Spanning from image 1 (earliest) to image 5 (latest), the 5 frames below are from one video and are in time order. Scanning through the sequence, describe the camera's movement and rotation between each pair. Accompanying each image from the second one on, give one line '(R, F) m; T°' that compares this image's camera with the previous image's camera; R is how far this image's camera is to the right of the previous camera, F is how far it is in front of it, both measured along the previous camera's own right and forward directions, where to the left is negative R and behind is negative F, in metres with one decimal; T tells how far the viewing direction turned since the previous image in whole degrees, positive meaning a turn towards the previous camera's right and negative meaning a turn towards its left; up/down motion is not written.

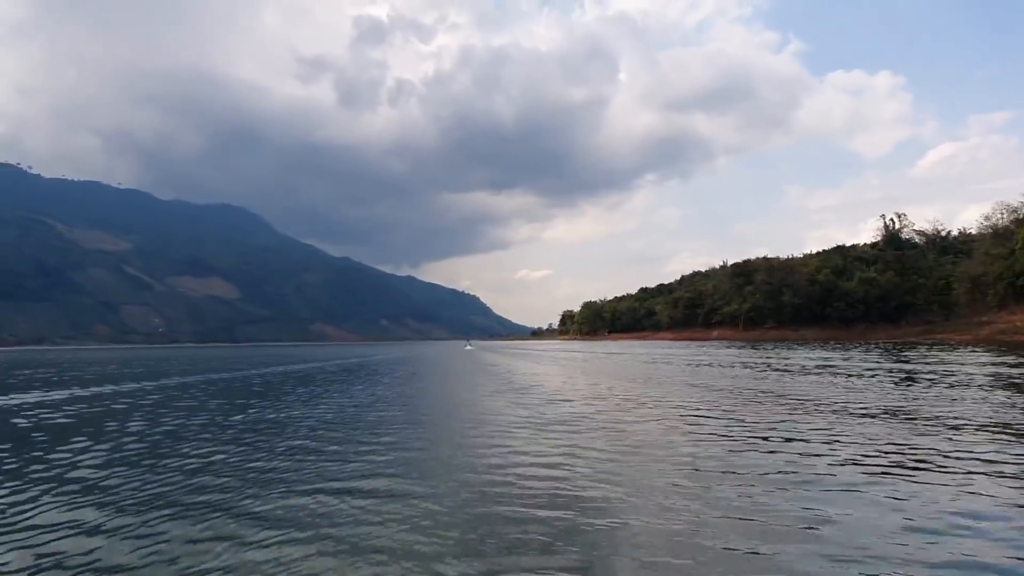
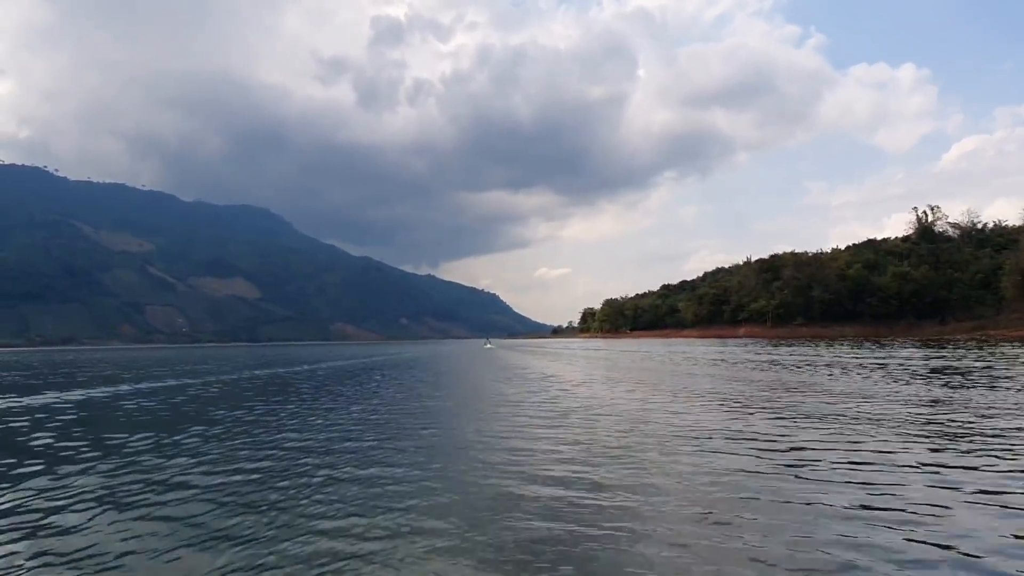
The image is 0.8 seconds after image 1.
(-0.1, +1.1) m; -2°
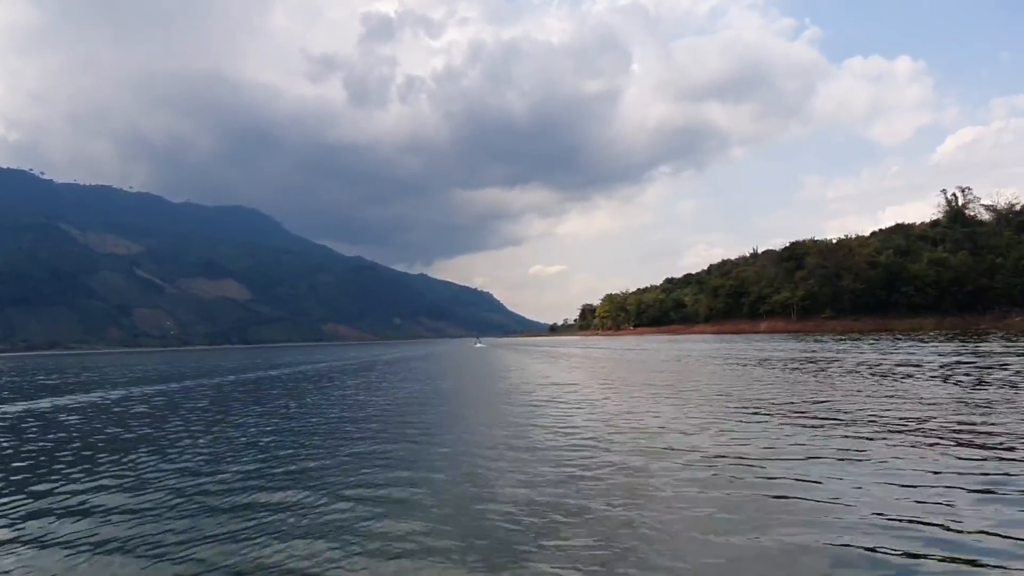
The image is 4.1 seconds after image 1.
(-0.3, +5.2) m; 0°
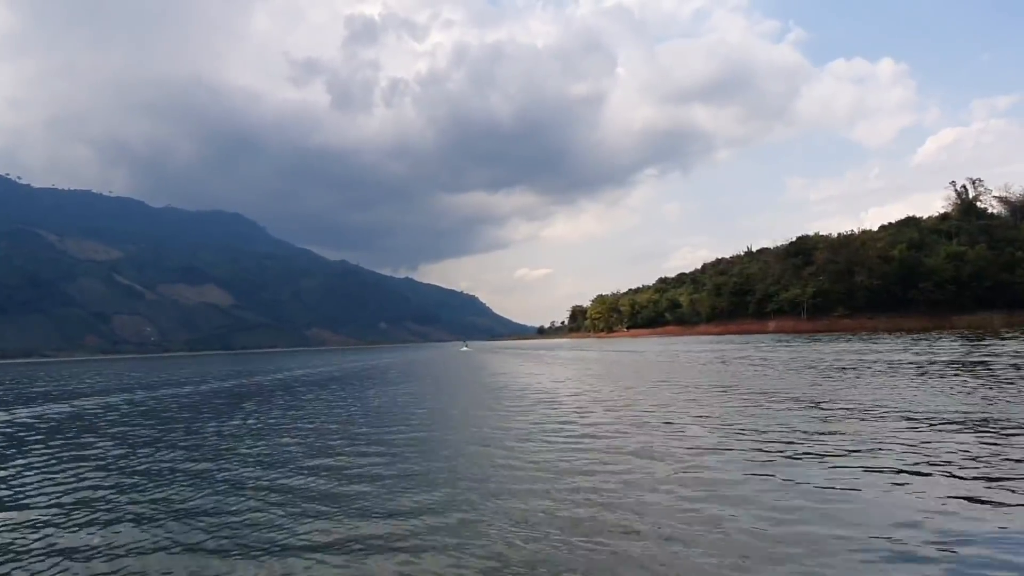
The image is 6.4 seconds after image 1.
(-0.4, +3.4) m; +1°
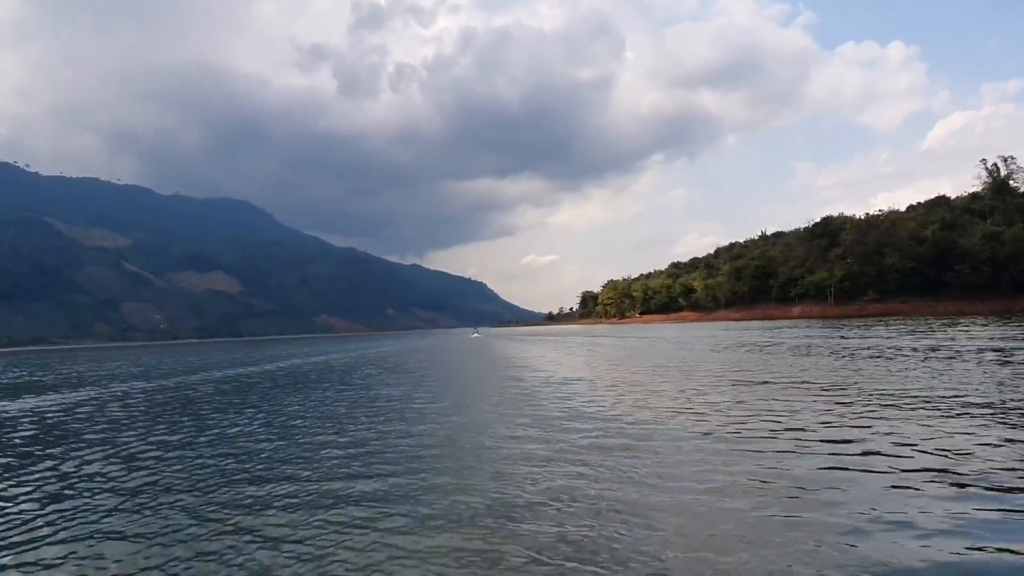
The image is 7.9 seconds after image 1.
(-0.4, +2.0) m; -1°
